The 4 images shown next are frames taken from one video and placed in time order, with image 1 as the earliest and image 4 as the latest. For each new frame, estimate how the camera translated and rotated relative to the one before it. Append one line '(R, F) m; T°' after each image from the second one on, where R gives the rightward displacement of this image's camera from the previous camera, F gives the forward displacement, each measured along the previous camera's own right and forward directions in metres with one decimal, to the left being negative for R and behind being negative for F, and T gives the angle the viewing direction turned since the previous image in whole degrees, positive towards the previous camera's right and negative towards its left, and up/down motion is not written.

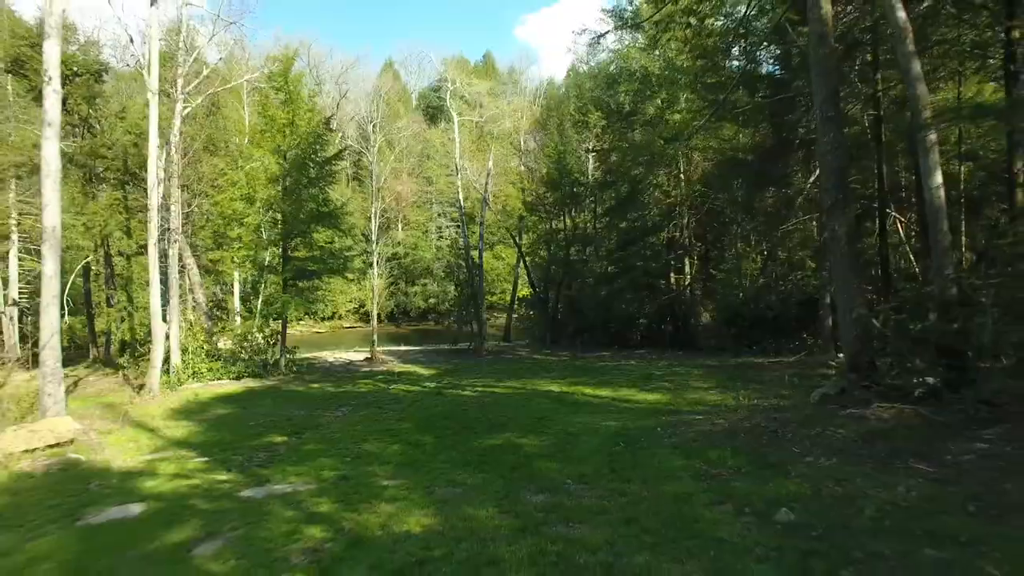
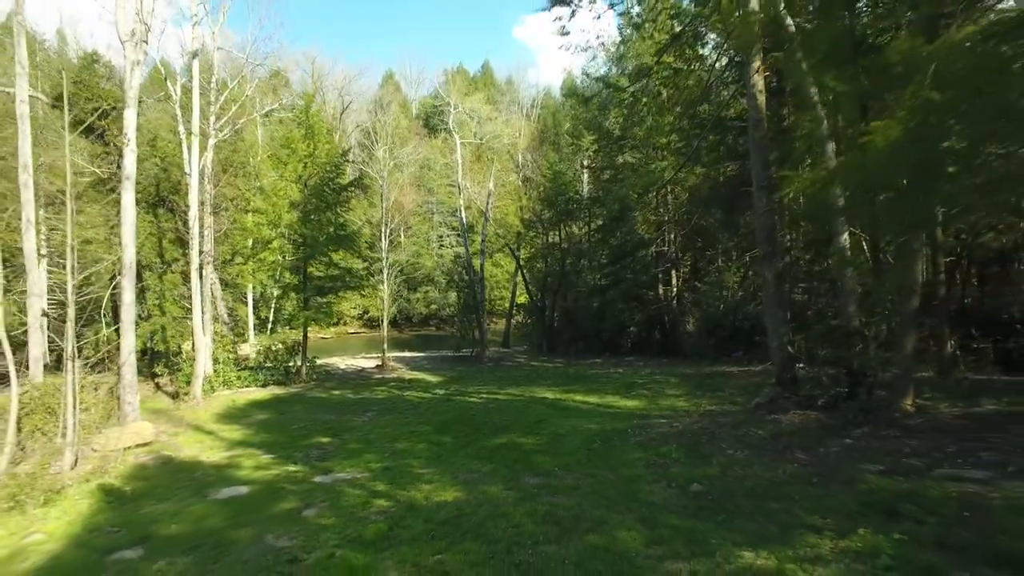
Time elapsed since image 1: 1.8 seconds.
(0.0, -1.9) m; 0°
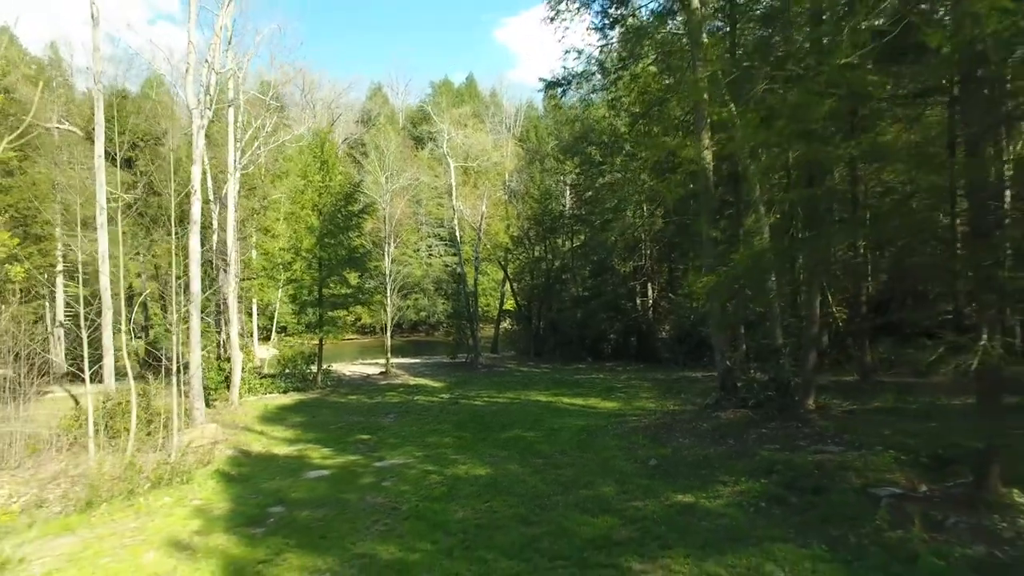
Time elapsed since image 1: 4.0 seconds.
(-0.4, -2.5) m; +2°
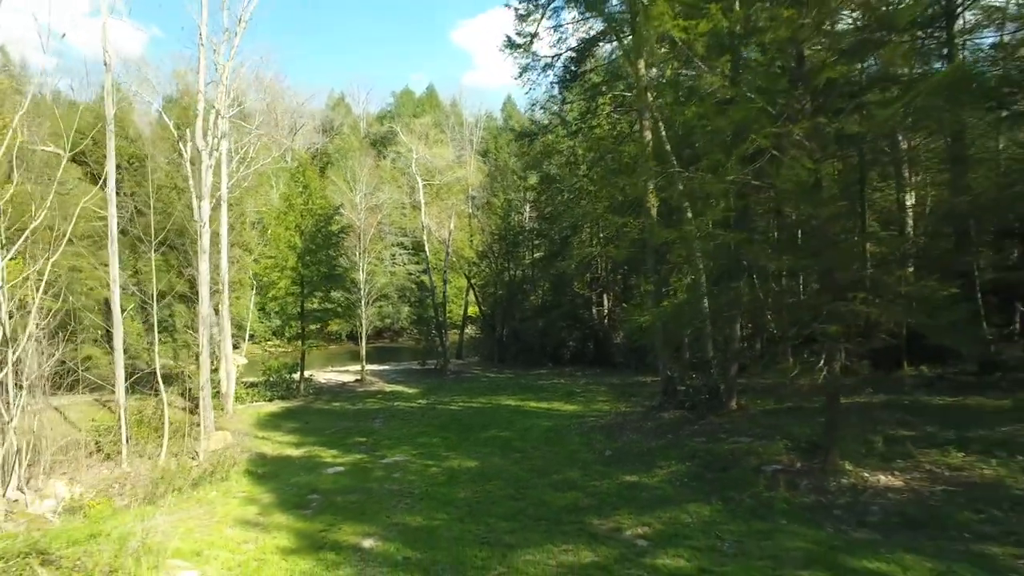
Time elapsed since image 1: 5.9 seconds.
(-0.4, -2.0) m; +4°
